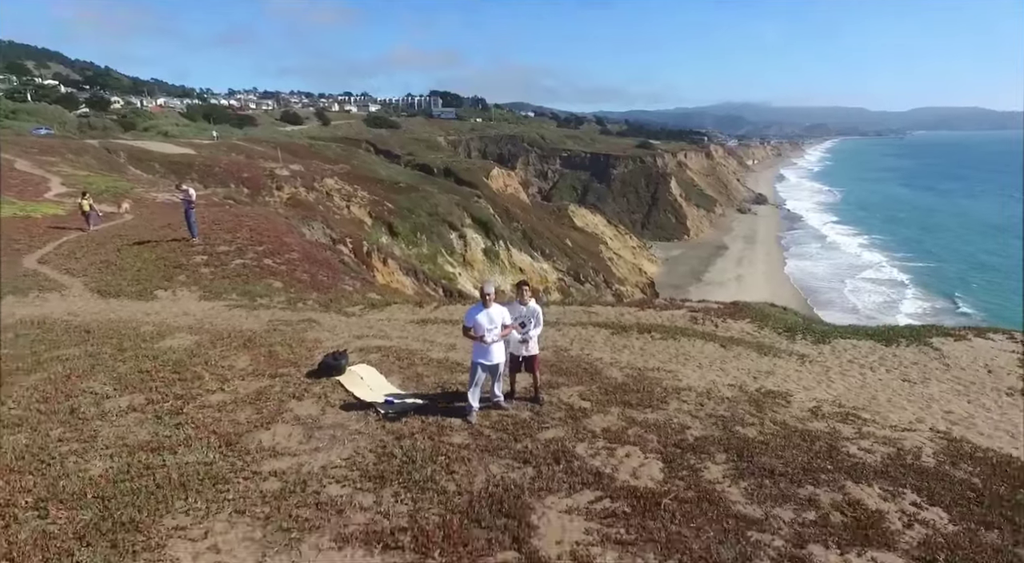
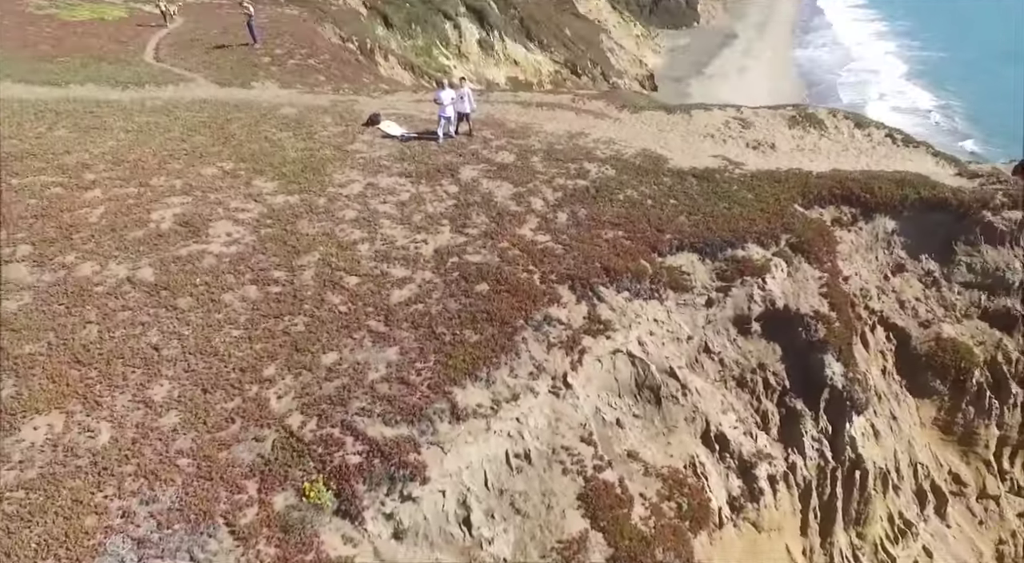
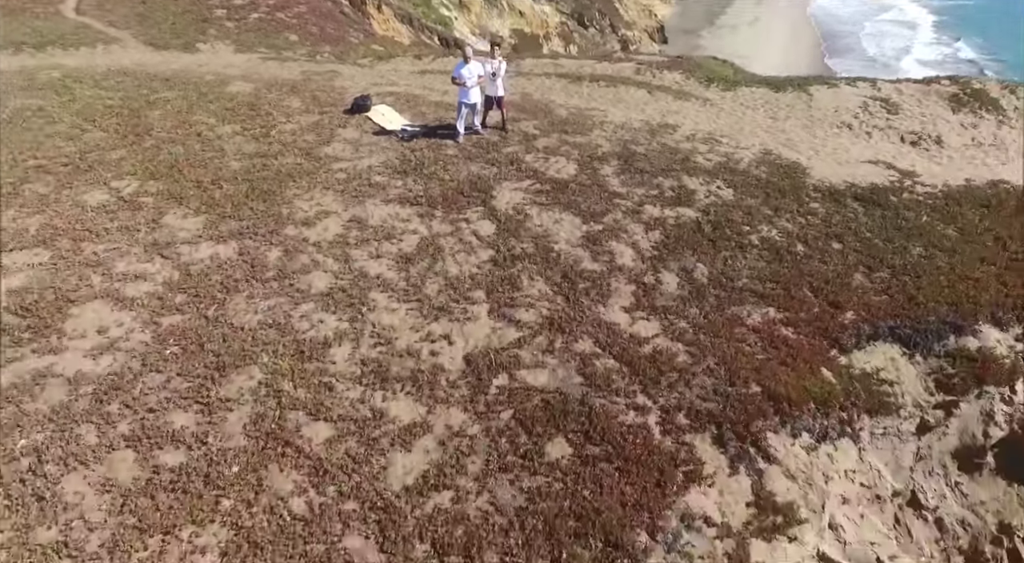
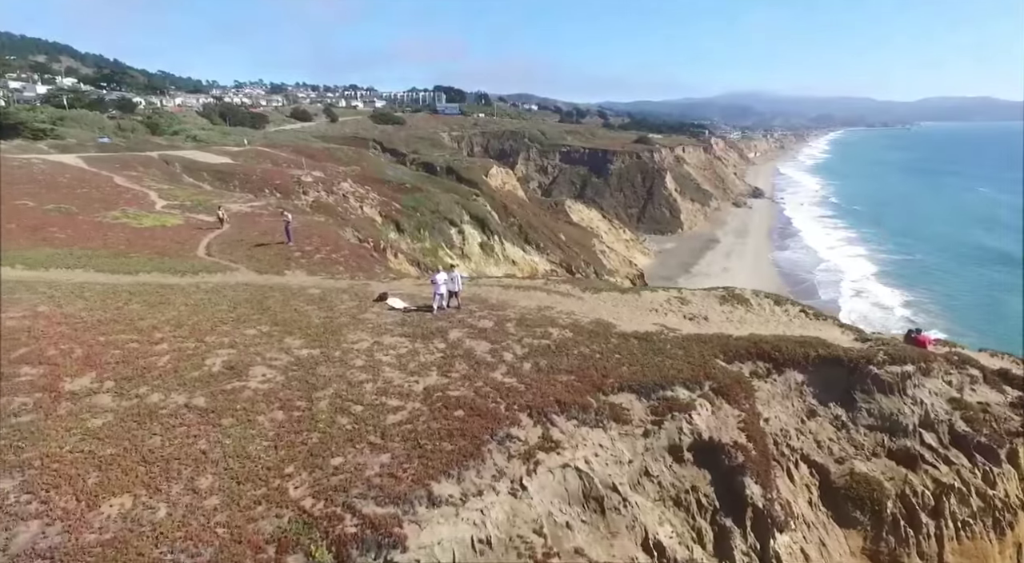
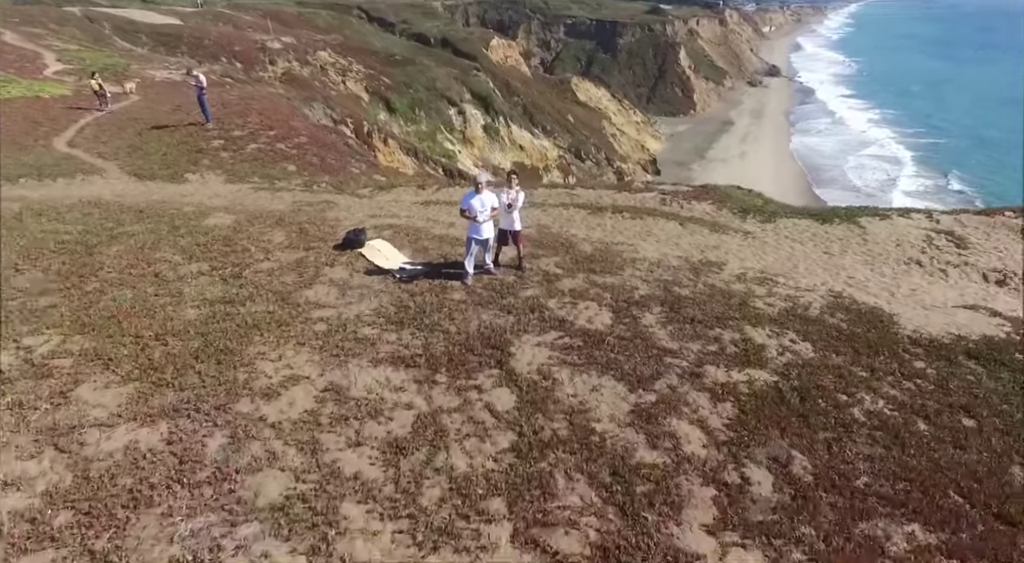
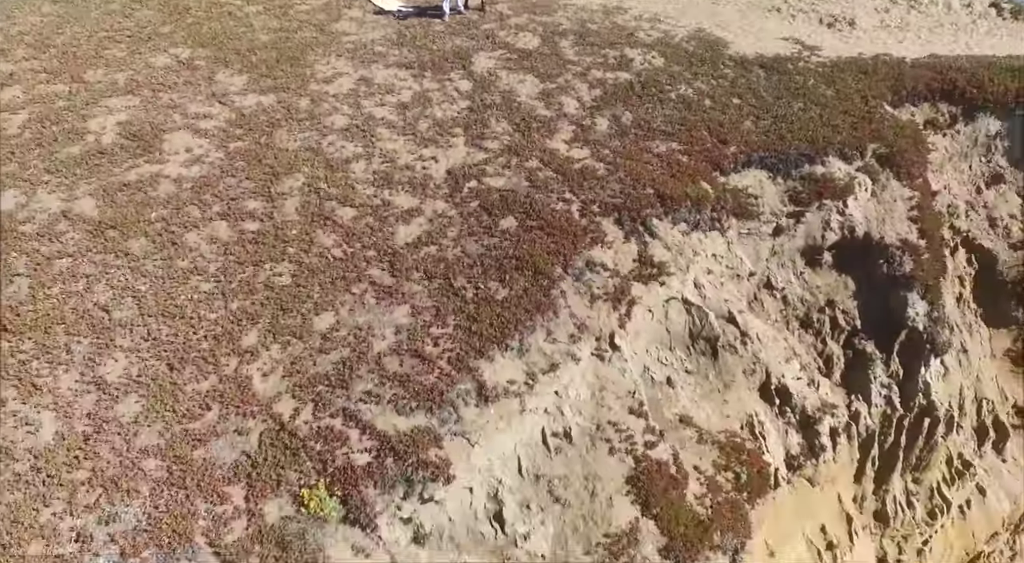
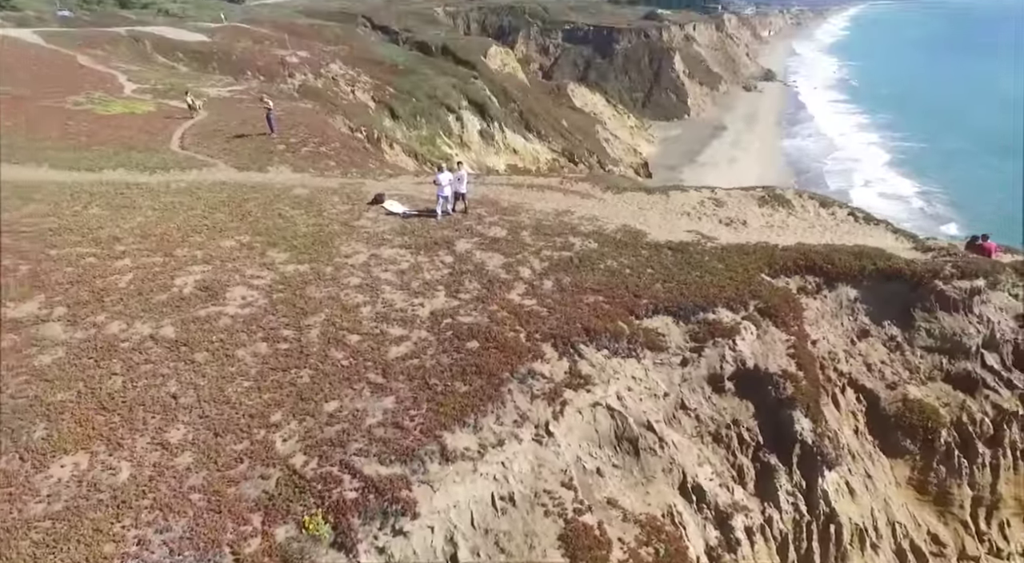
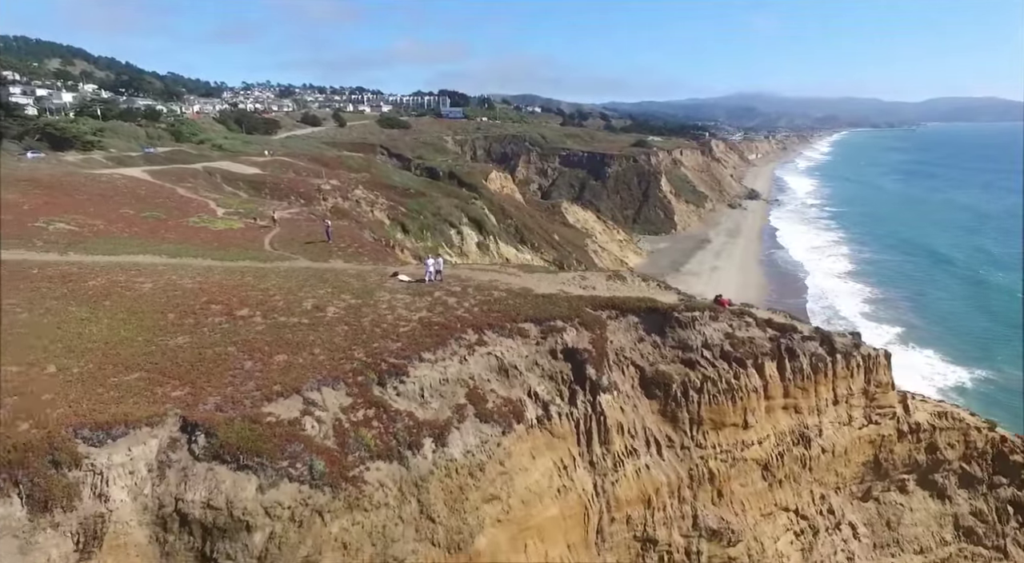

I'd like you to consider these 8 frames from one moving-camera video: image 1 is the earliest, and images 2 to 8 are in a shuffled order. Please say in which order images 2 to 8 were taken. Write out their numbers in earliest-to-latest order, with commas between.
5, 3, 6, 2, 7, 4, 8
